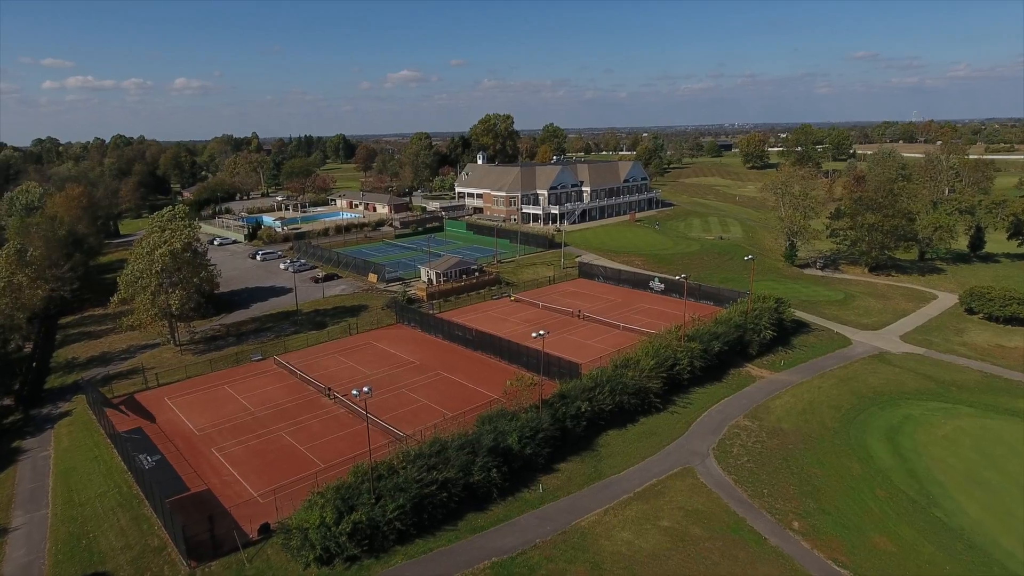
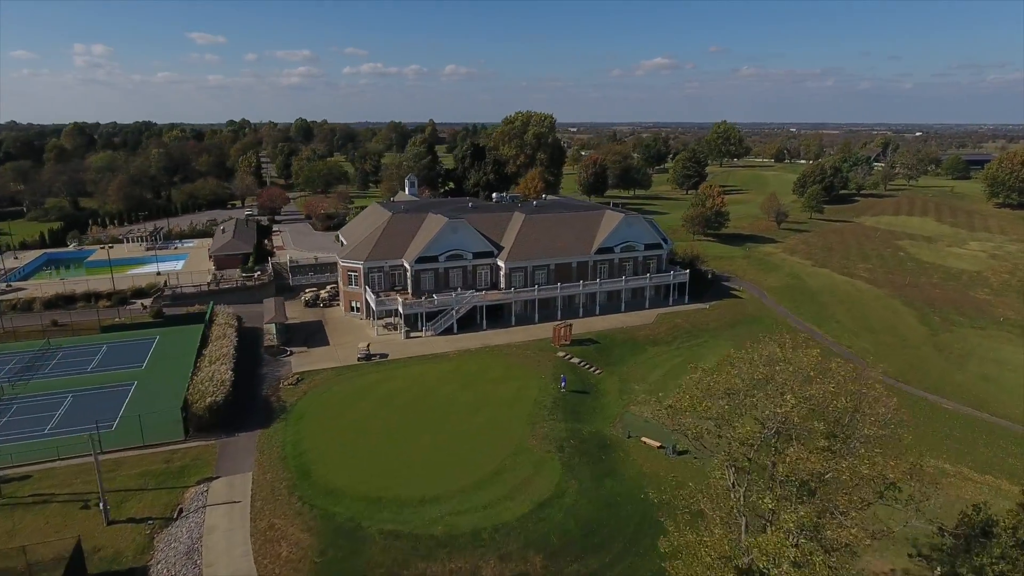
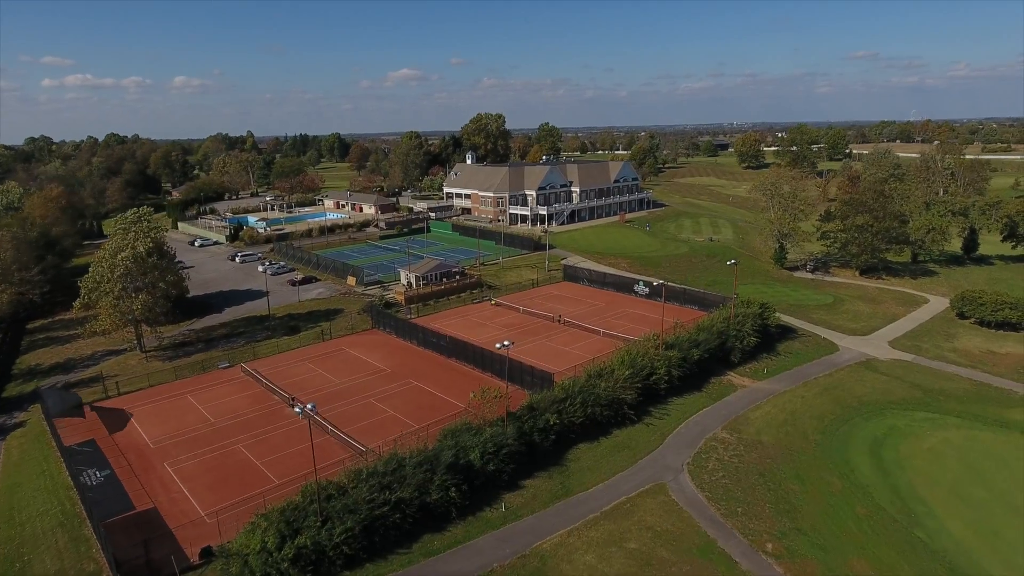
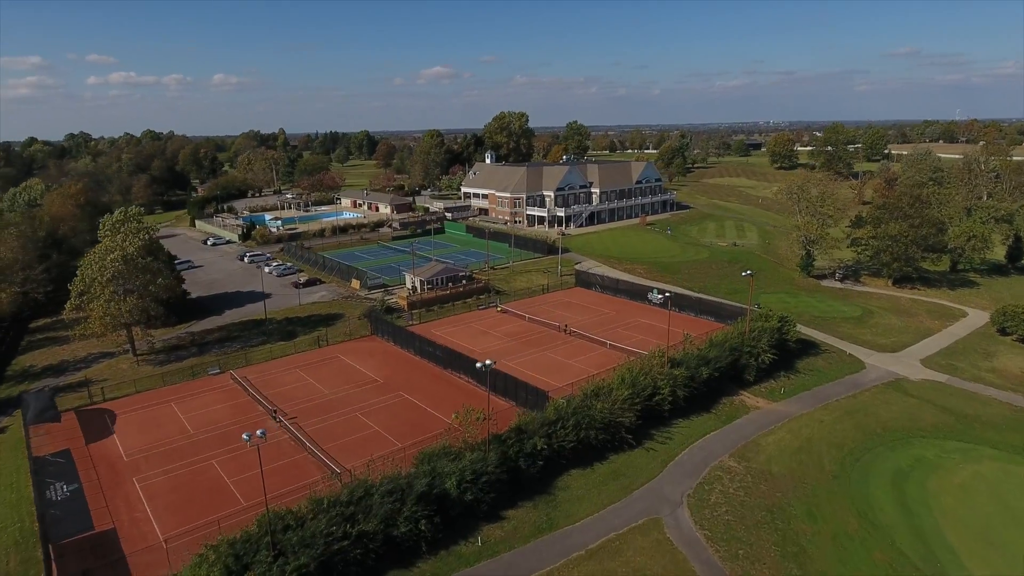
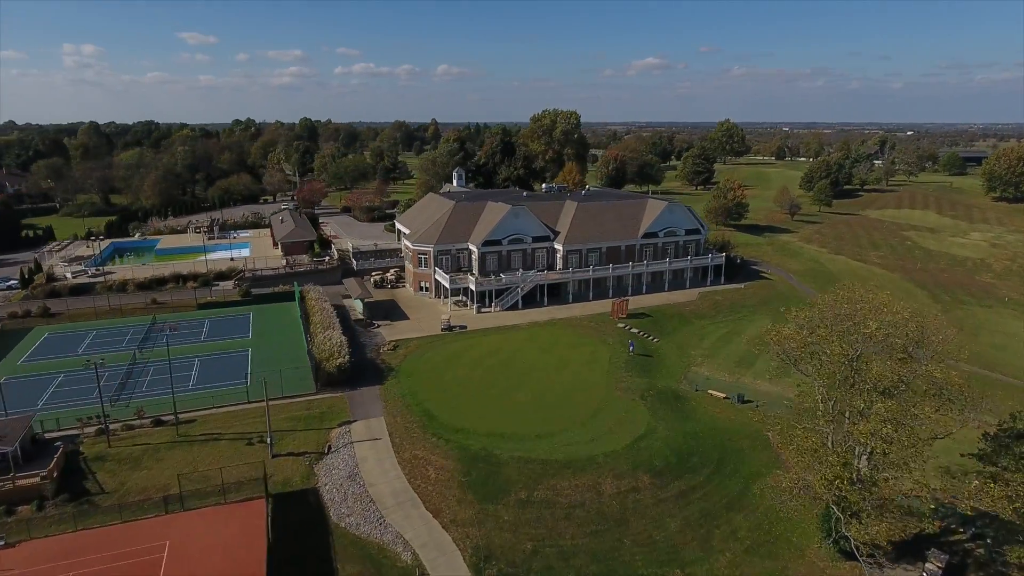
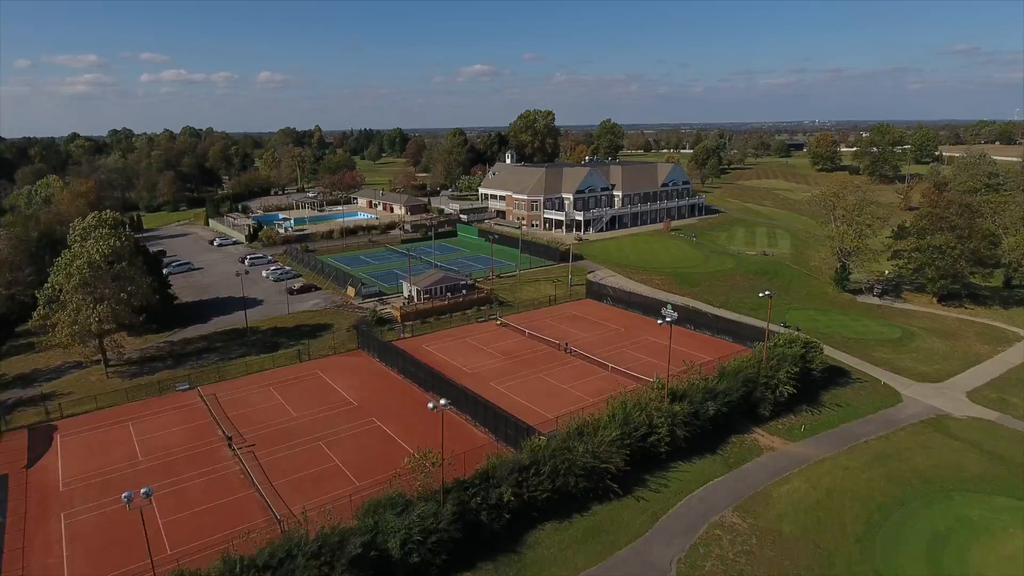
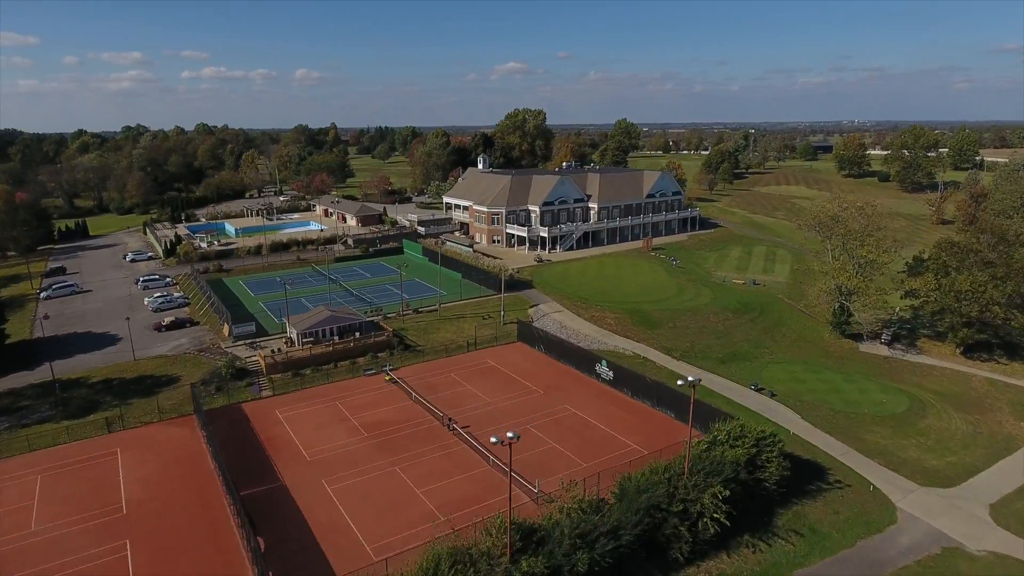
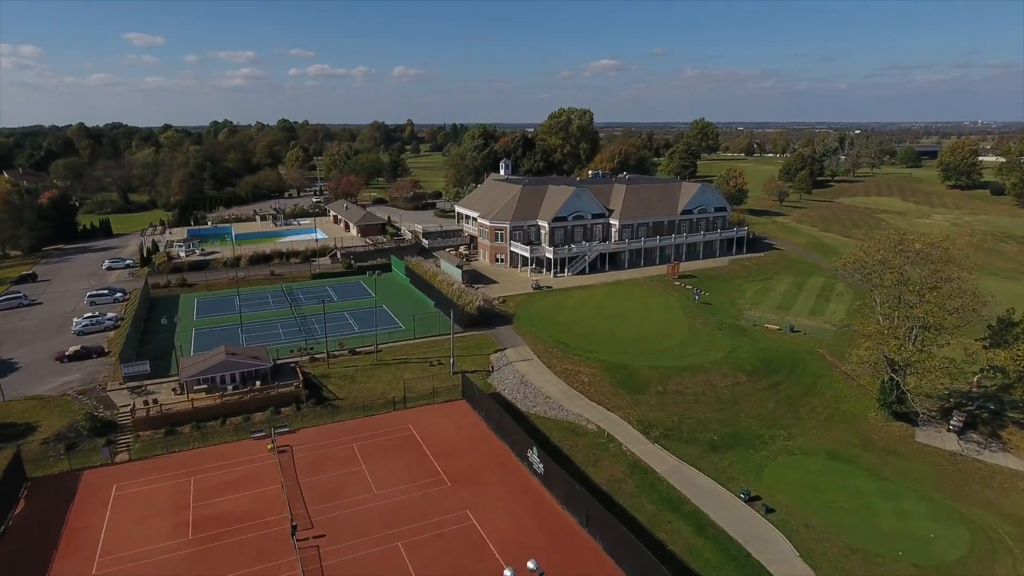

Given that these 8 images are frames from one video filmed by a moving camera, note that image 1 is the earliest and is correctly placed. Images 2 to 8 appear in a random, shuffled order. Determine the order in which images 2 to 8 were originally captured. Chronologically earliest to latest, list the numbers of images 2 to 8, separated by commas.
3, 4, 6, 7, 8, 5, 2
